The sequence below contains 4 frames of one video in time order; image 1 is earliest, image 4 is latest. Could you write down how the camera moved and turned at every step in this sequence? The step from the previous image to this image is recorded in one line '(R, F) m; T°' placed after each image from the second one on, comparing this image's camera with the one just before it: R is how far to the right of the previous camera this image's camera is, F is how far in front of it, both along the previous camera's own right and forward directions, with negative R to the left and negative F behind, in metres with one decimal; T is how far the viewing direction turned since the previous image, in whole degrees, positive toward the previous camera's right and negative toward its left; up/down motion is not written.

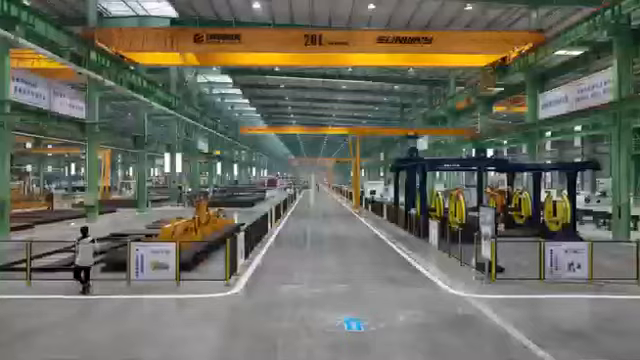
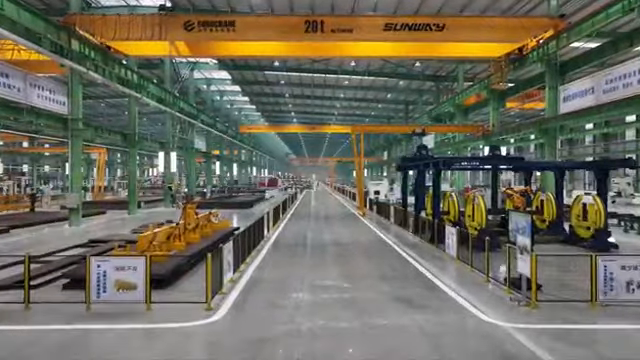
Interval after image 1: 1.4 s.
(0.0, +2.0) m; 0°
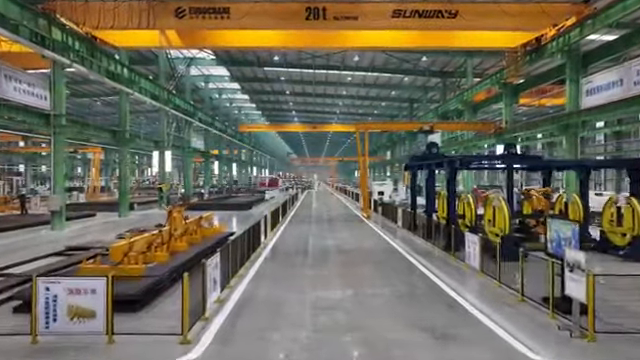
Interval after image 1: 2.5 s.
(0.0, +1.8) m; 0°
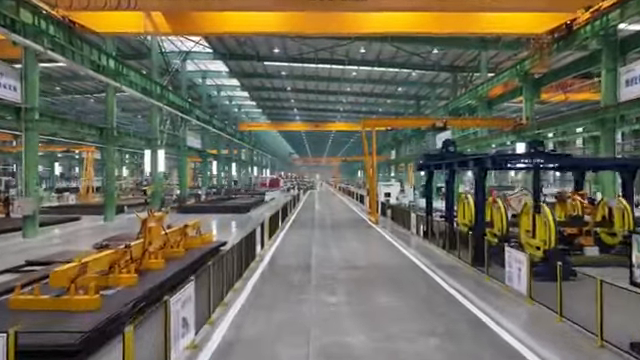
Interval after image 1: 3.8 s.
(0.0, +2.4) m; 0°
